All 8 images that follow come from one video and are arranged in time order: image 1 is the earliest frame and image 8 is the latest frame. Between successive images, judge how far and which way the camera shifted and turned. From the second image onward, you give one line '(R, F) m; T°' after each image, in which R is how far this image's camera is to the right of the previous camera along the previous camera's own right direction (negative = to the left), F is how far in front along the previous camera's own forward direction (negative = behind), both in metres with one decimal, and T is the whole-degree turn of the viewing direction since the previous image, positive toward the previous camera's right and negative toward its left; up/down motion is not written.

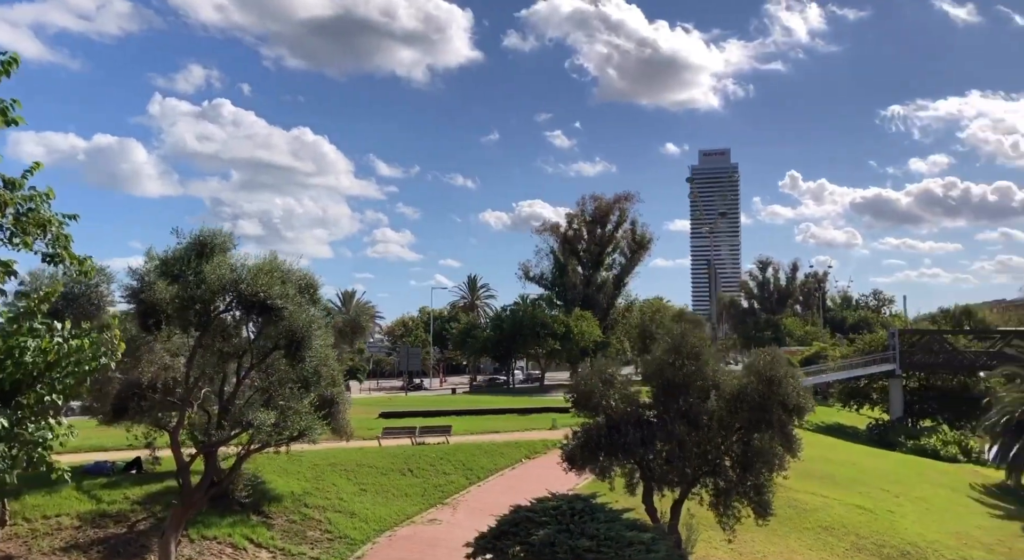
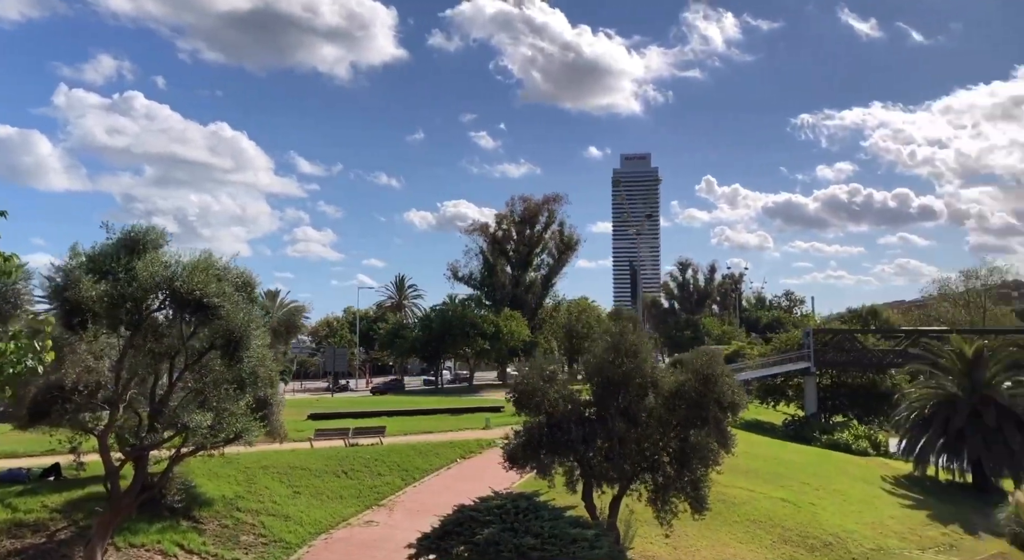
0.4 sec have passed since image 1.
(-0.3, 0.0) m; +6°
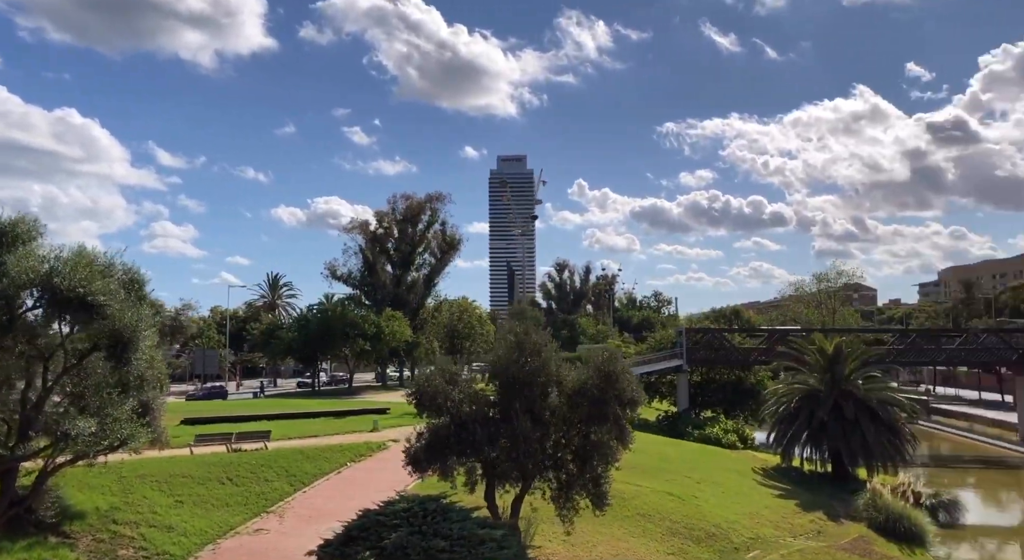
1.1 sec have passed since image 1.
(-0.4, +0.1) m; +9°
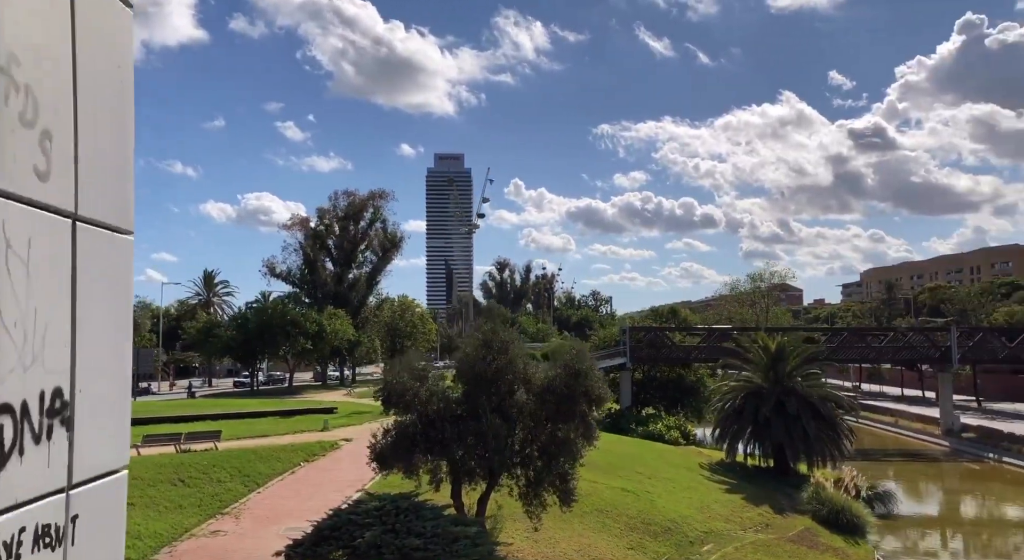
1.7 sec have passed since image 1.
(-0.5, 0.0) m; +4°
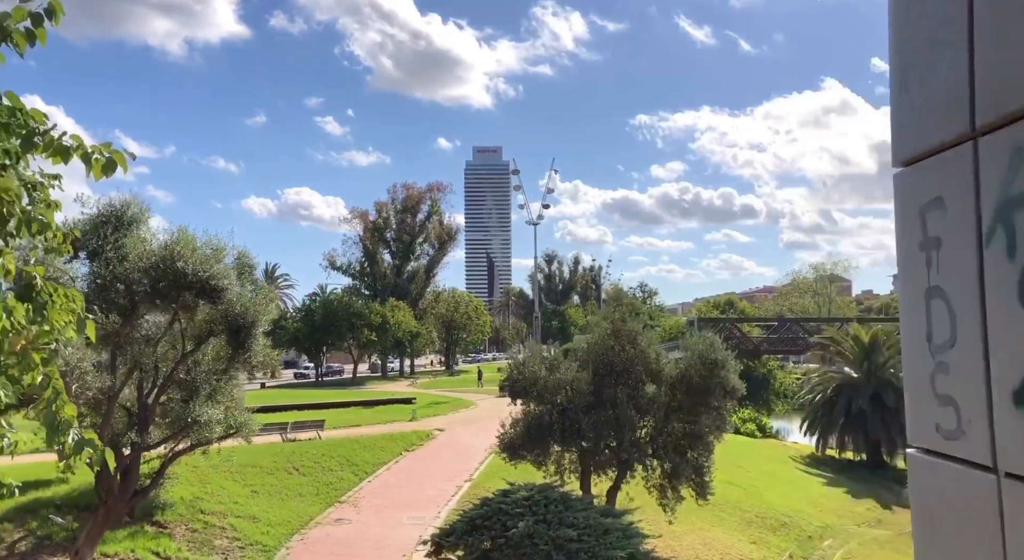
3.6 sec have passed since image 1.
(-1.3, +0.1) m; -4°
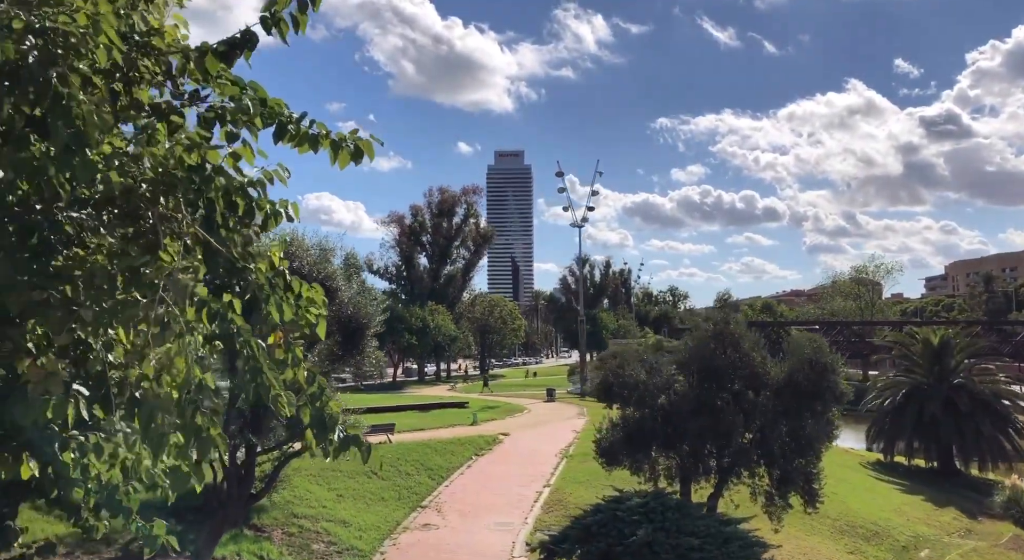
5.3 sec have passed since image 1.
(-1.1, +0.2) m; -3°
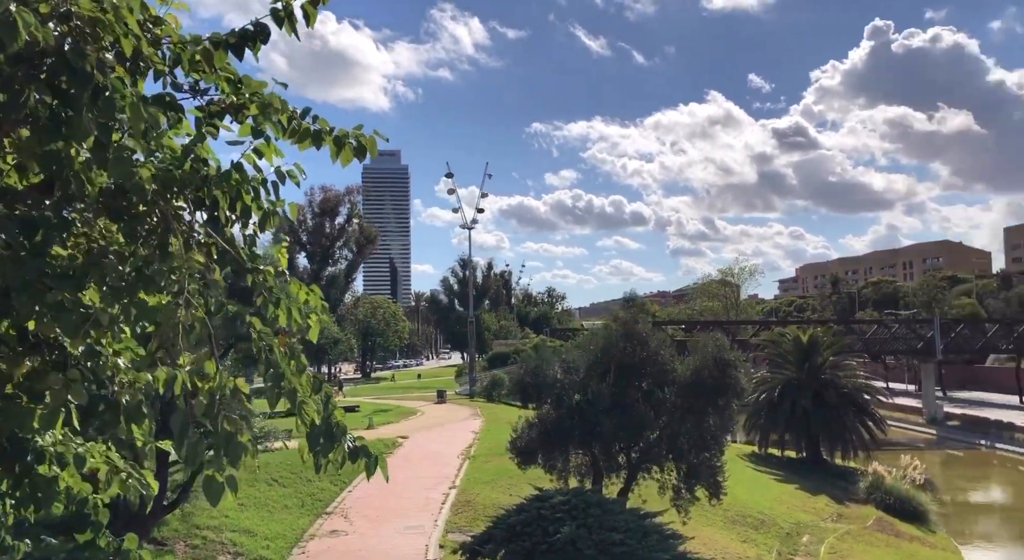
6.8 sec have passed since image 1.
(-0.6, 0.0) m; +9°
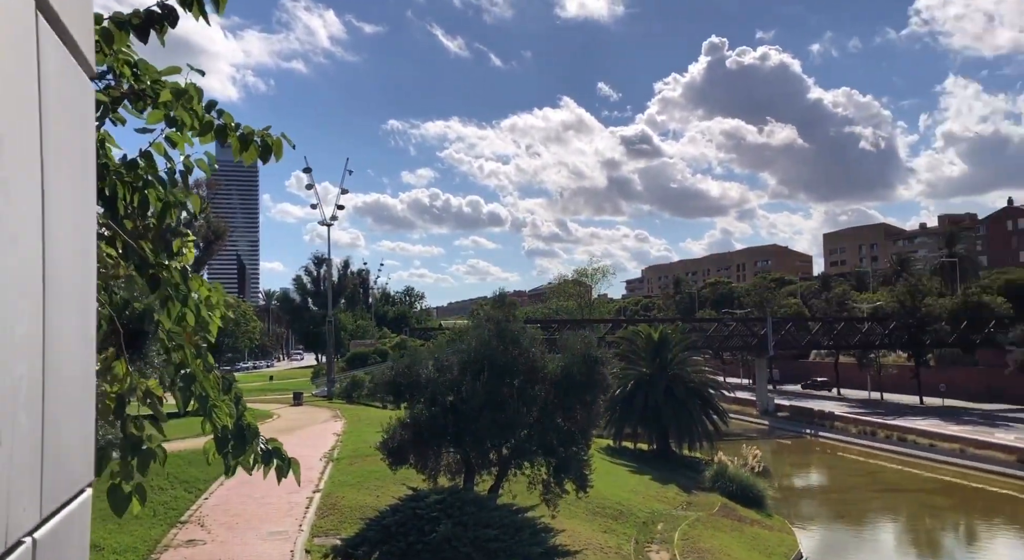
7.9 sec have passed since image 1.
(-0.2, 0.0) m; +11°
